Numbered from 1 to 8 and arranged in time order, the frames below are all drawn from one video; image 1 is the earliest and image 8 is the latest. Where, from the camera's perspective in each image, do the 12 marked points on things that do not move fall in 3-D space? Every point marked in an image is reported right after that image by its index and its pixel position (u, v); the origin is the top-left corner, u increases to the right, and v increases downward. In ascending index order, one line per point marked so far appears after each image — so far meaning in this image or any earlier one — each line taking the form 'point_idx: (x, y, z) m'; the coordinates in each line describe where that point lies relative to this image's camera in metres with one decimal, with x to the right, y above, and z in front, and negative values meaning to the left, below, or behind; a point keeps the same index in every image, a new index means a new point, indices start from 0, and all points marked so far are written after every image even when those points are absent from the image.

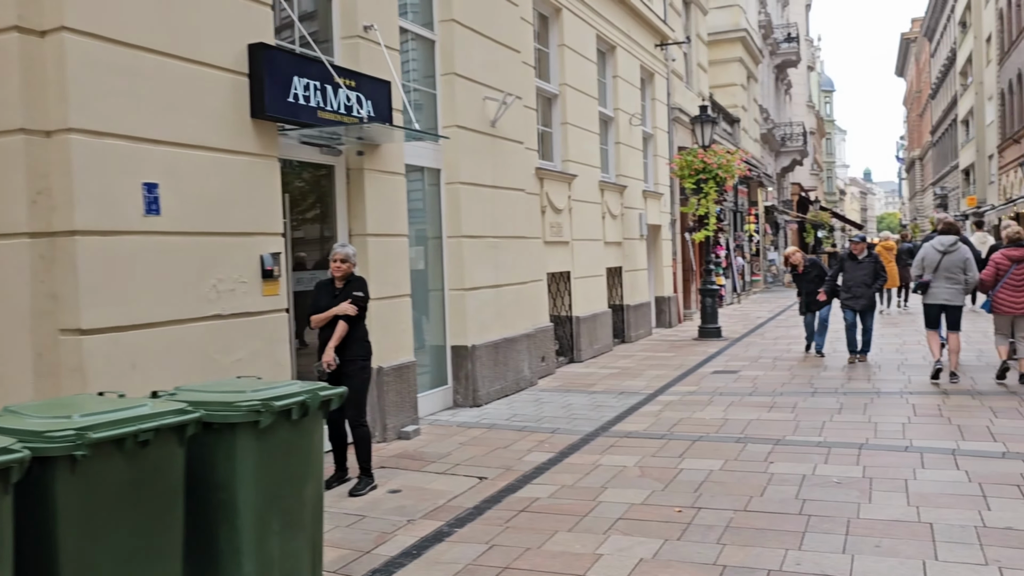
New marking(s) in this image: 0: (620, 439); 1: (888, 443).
0: (+0.9, -1.3, +7.0) m
1: (+2.8, -1.1, +6.2) m
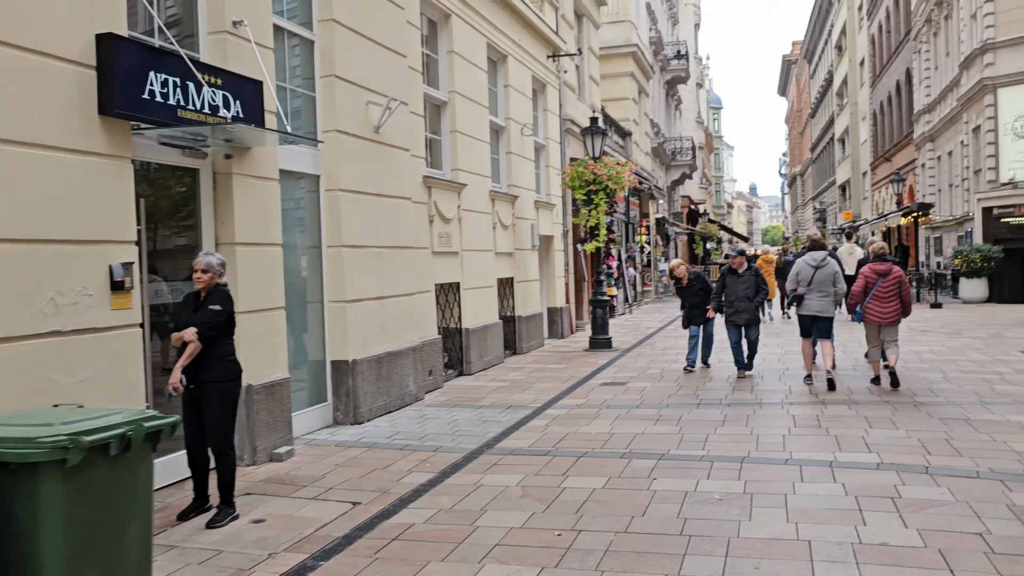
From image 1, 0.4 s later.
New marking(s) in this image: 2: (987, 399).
0: (-0.1, -1.4, +6.7) m
1: (+1.9, -1.2, +6.2) m
2: (+4.6, -1.1, +8.2) m
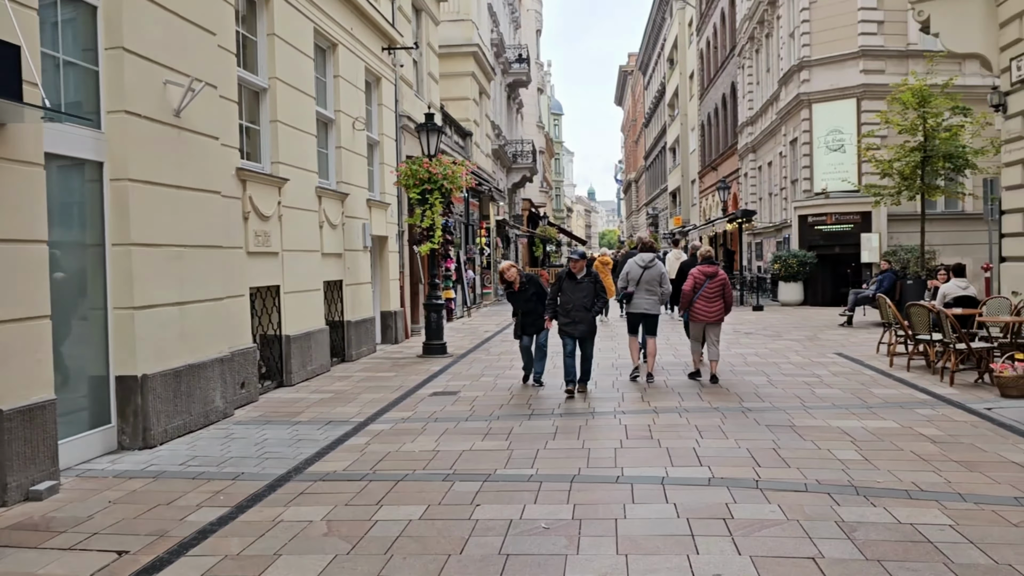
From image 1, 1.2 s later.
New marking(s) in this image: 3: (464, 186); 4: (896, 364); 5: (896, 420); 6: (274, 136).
0: (-1.4, -1.4, +6.0) m
1: (+0.6, -1.3, +5.9) m
2: (+2.9, -1.2, +8.3) m
3: (-0.8, +1.7, +14.1) m
4: (+5.0, -1.0, +11.0) m
5: (+3.4, -1.2, +7.4) m
6: (-3.1, +2.0, +10.9) m
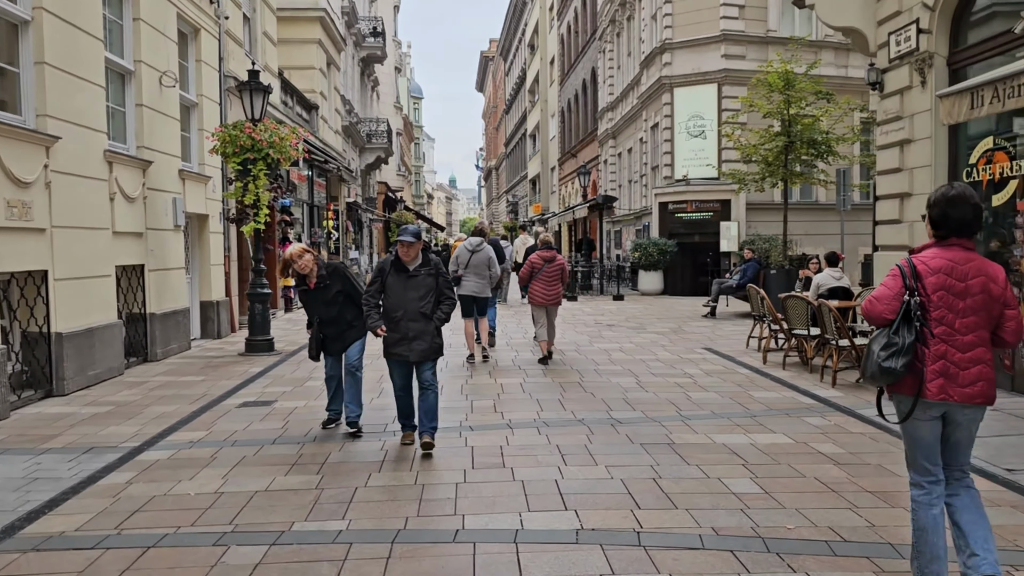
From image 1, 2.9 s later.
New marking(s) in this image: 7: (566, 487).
0: (-2.4, -1.3, +4.2) m
1: (-0.4, -1.2, +4.3) m
2: (+1.5, -1.1, +7.2) m
3: (-3.1, +1.9, +12.2) m
4: (+3.1, -0.9, +10.1) m
5: (+2.1, -1.1, +6.4) m
6: (-4.9, +2.1, +8.7) m
7: (+0.3, -1.2, +5.0) m
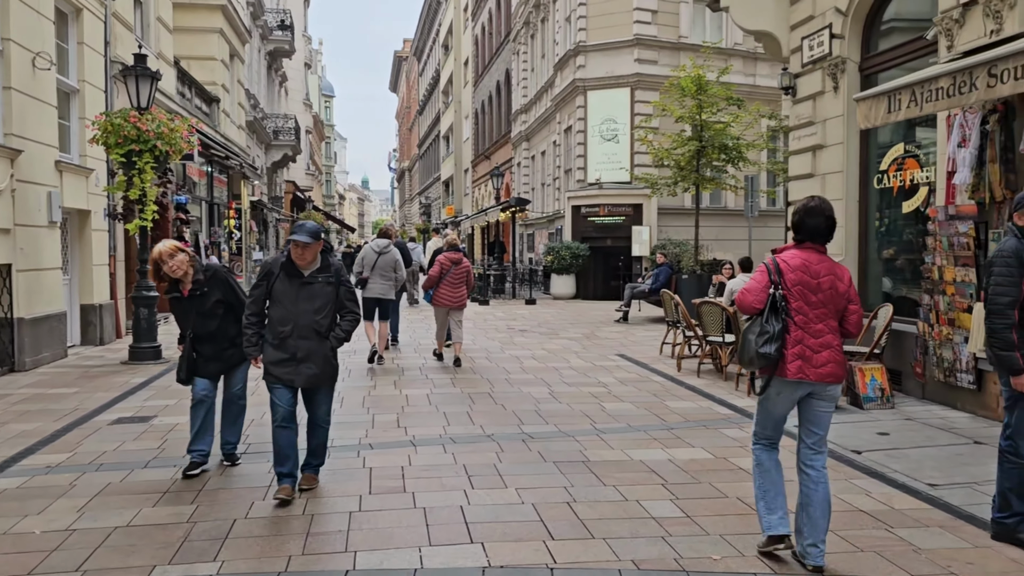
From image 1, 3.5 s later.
0: (-2.9, -1.4, +3.4) m
1: (-0.9, -1.3, +3.8) m
2: (+0.7, -1.1, +6.8) m
3: (-4.4, +1.8, +11.3) m
4: (+2.0, -0.9, +9.9) m
5: (+1.4, -1.1, +6.1) m
6: (-5.7, +2.1, +7.7) m
7: (-0.2, -1.2, +4.5) m
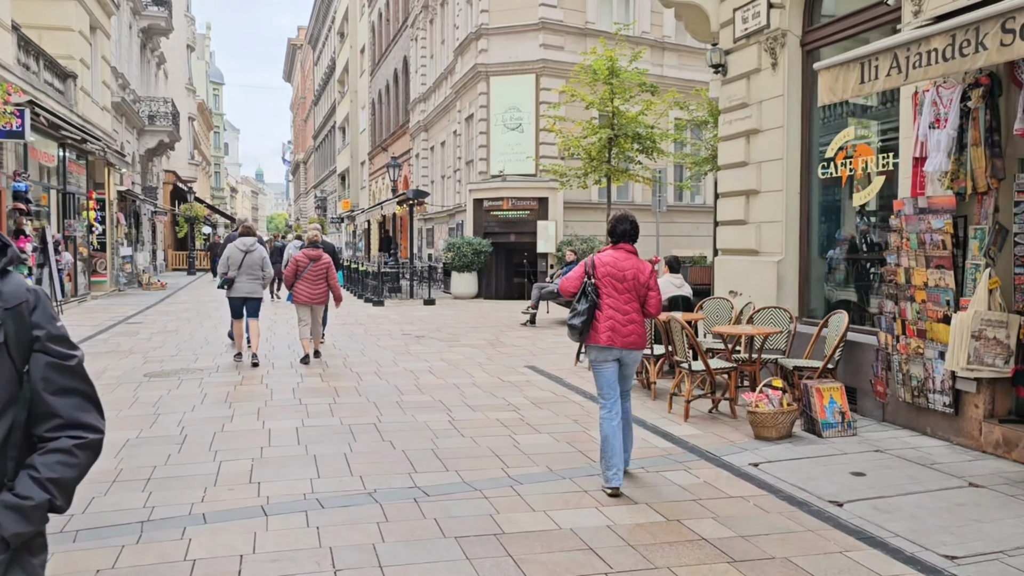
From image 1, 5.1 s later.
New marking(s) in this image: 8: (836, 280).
0: (-3.1, -1.4, +1.6) m
1: (-1.2, -1.3, +2.2) m
2: (0.0, -1.2, +5.4) m
3: (-5.6, +1.8, +9.2) m
4: (+1.0, -1.0, +8.6) m
5: (+0.8, -1.2, +4.7) m
6: (-6.5, +2.0, +5.4) m
7: (-0.6, -1.3, +3.0) m
8: (+3.0, +0.1, +7.8) m
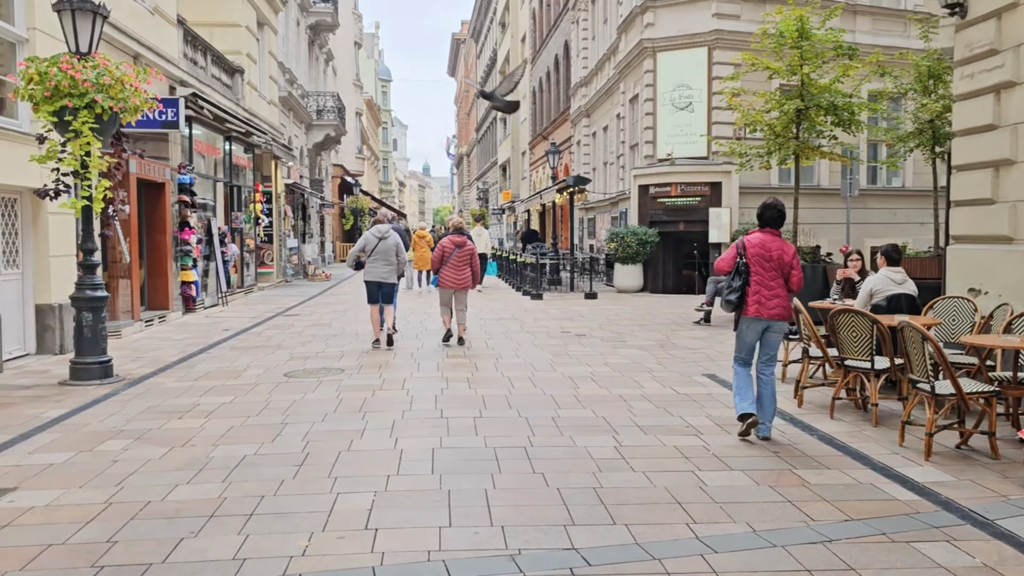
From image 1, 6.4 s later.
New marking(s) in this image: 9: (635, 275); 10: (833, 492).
0: (-2.9, -1.4, +0.9) m
1: (-0.9, -1.4, +1.1) m
2: (+0.9, -1.2, +4.0) m
3: (-3.8, +1.9, +8.8) m
4: (+2.5, -0.9, +7.0) m
5: (+1.5, -1.2, +3.2) m
6: (-5.5, +2.1, +5.3) m
7: (-0.2, -1.3, +1.8) m
8: (+4.4, +0.1, +5.9) m
9: (+2.8, +0.3, +19.2) m
10: (+1.8, -1.1, +4.7) m
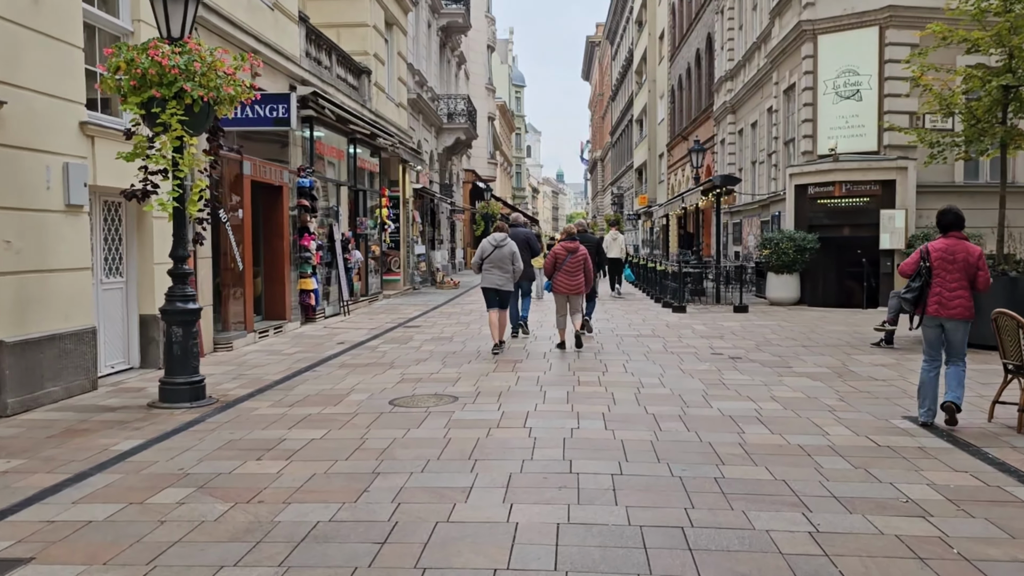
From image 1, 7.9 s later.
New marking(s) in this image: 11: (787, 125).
0: (-2.9, -1.5, -0.1) m
1: (-0.8, -1.4, -0.2) m
2: (+1.4, -1.3, +2.4) m
3: (-2.5, +1.8, +7.9) m
4: (+3.4, -1.1, +5.1) m
5: (+1.9, -1.3, +1.5) m
6: (-4.7, +2.0, +4.7) m
7: (0.0, -1.4, +0.4) m
8: (+5.1, 0.0, +3.7) m
9: (+5.7, +0.1, +17.1) m
10: (+2.4, -1.2, +2.9) m
11: (+6.3, +3.8, +19.4) m
